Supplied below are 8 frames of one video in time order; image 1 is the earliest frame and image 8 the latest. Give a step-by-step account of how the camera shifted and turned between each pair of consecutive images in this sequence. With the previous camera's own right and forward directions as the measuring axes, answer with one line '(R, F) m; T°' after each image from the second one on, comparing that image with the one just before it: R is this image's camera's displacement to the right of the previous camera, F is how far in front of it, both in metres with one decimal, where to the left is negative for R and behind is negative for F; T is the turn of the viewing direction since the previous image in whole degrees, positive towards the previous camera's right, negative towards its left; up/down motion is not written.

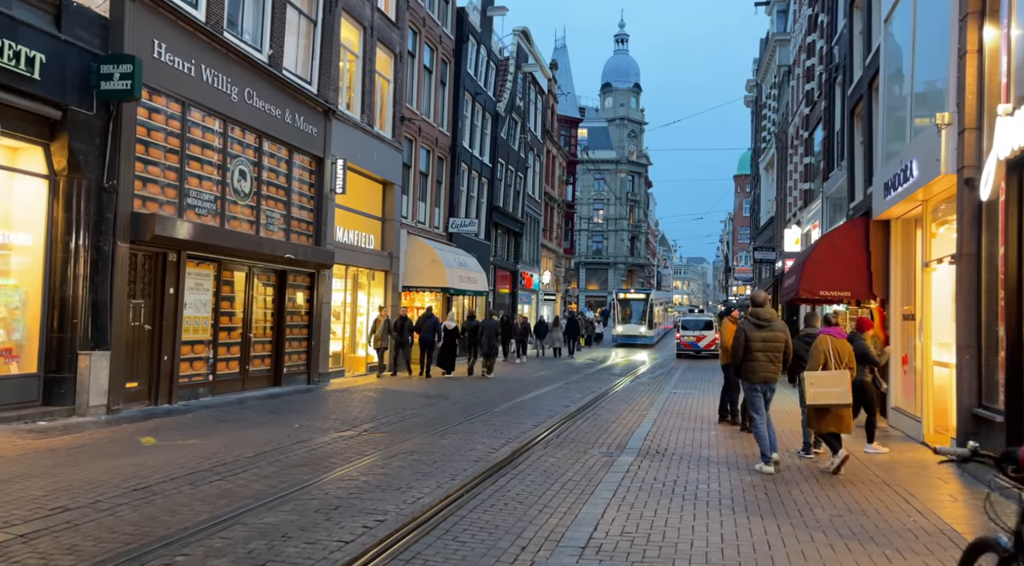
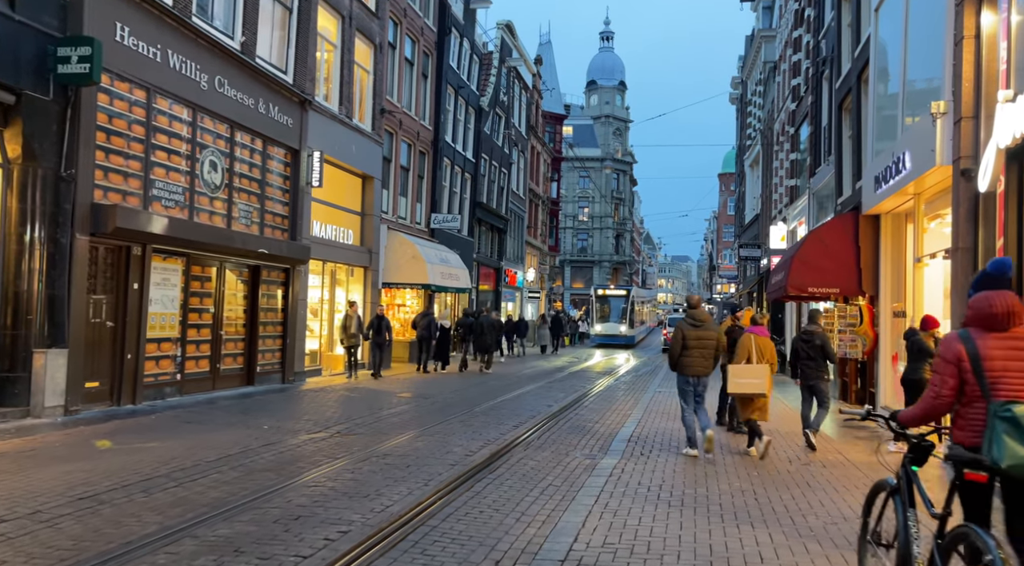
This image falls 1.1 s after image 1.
(+0.1, +0.5) m; +1°
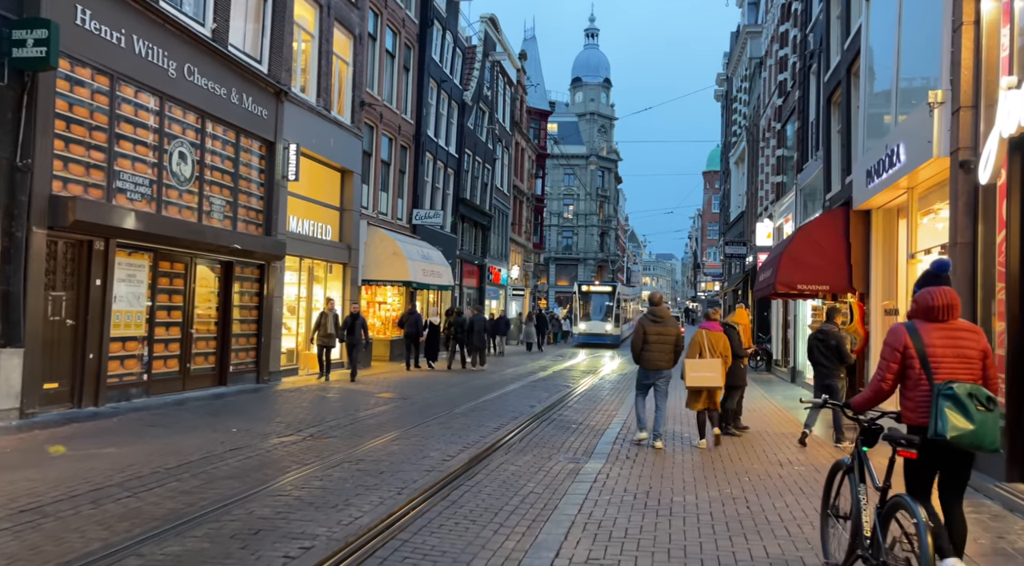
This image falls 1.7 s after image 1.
(+0.1, +0.5) m; +1°
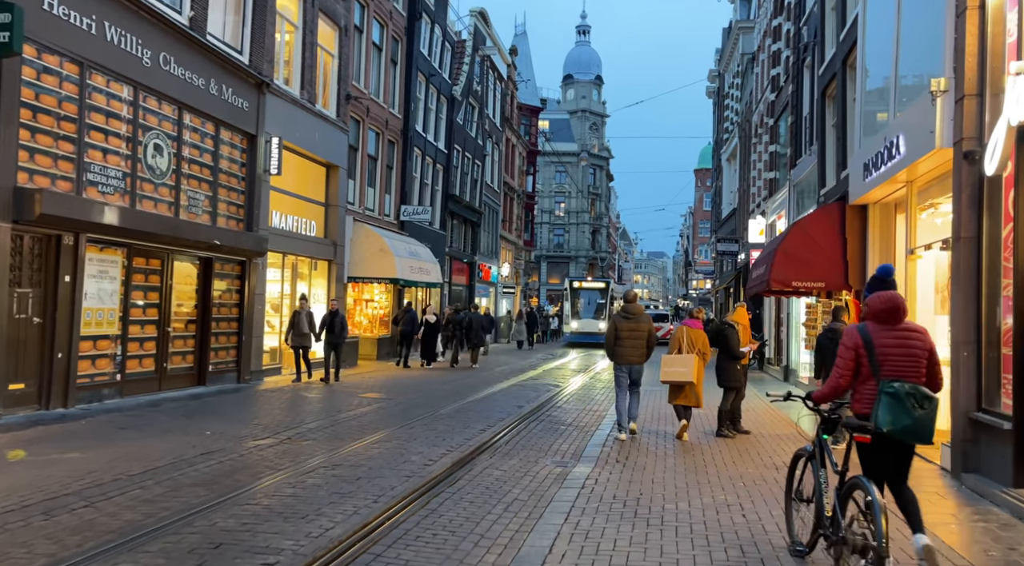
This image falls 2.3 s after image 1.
(+0.1, +0.4) m; +1°
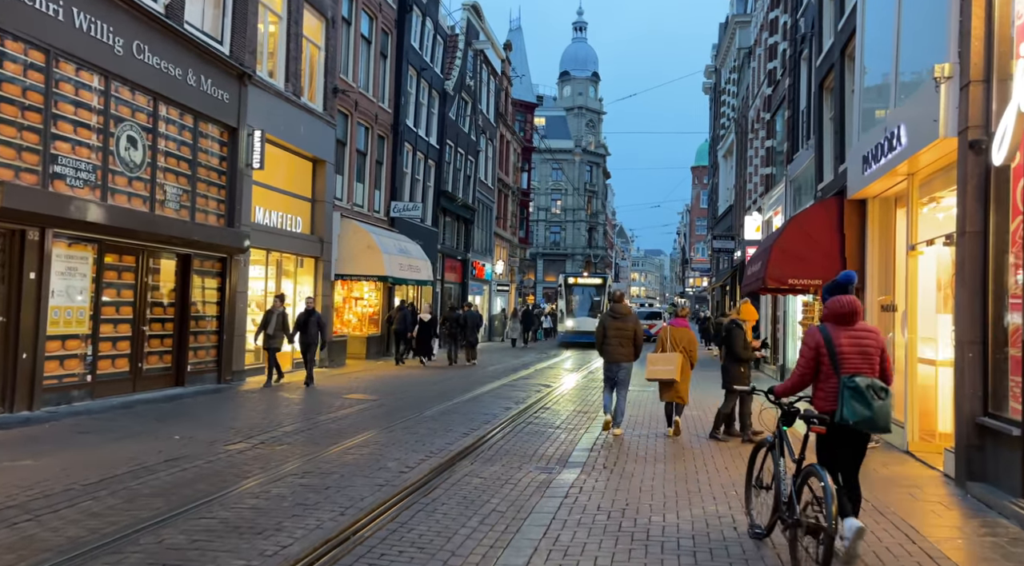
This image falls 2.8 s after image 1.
(+0.2, +0.5) m; 0°
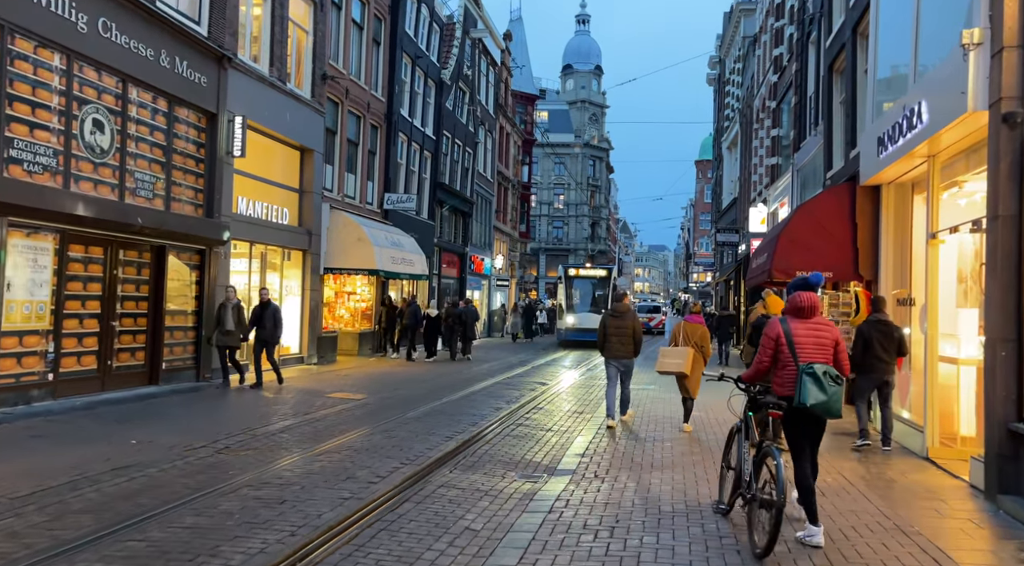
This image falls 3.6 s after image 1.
(+0.2, +0.8) m; 0°
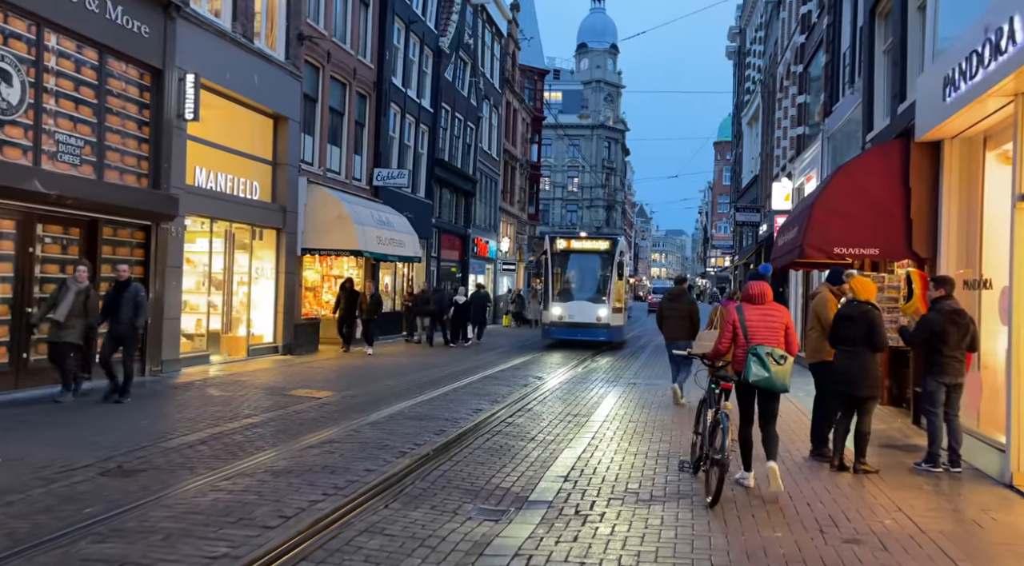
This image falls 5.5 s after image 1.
(+0.4, +2.1) m; -1°
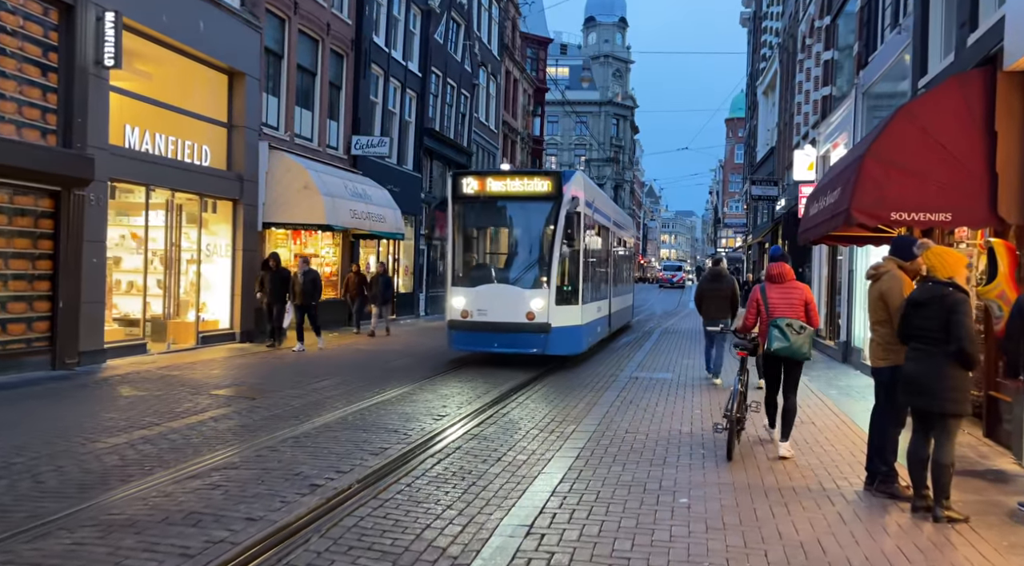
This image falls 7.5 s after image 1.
(+0.4, +2.3) m; -1°
